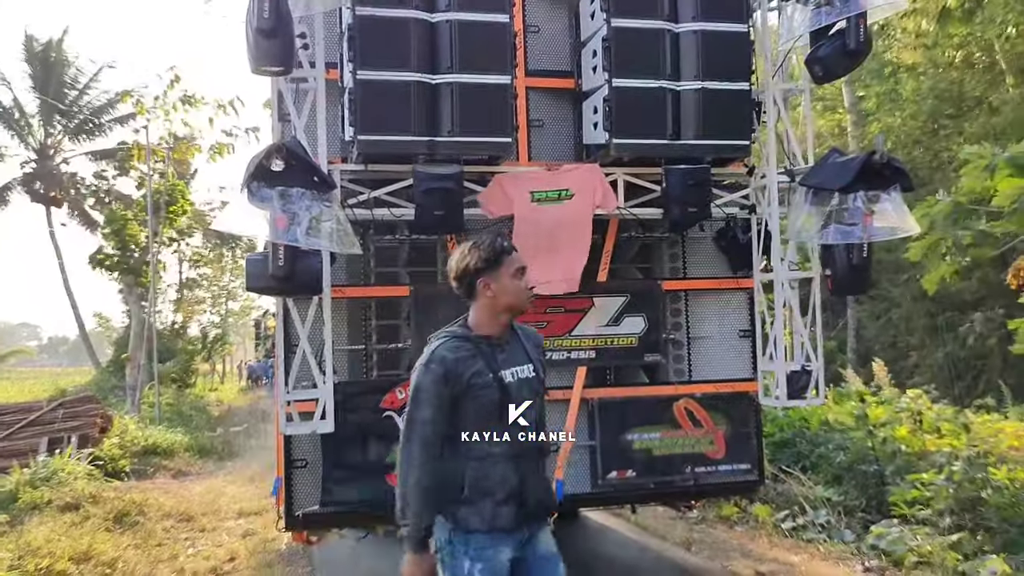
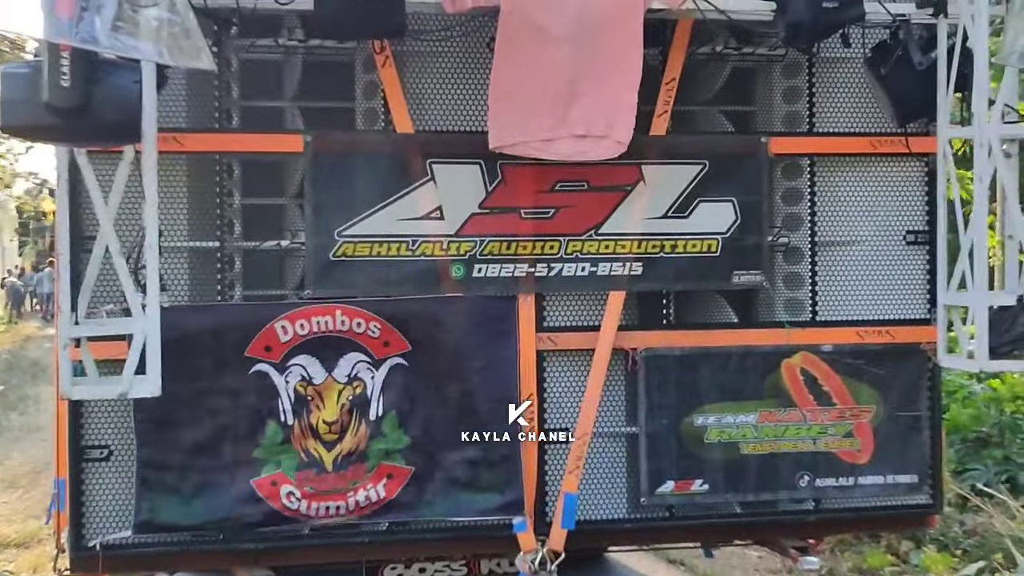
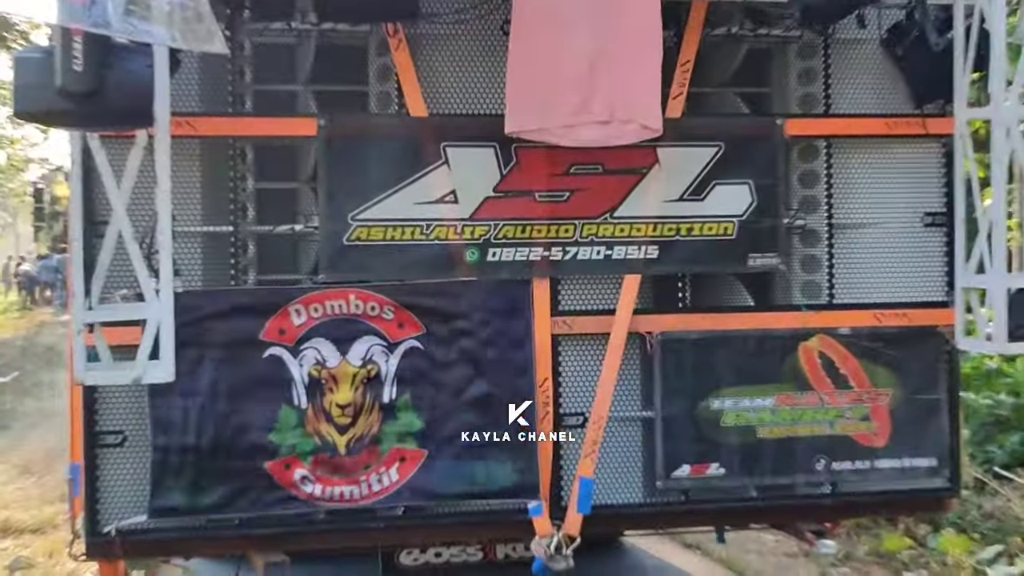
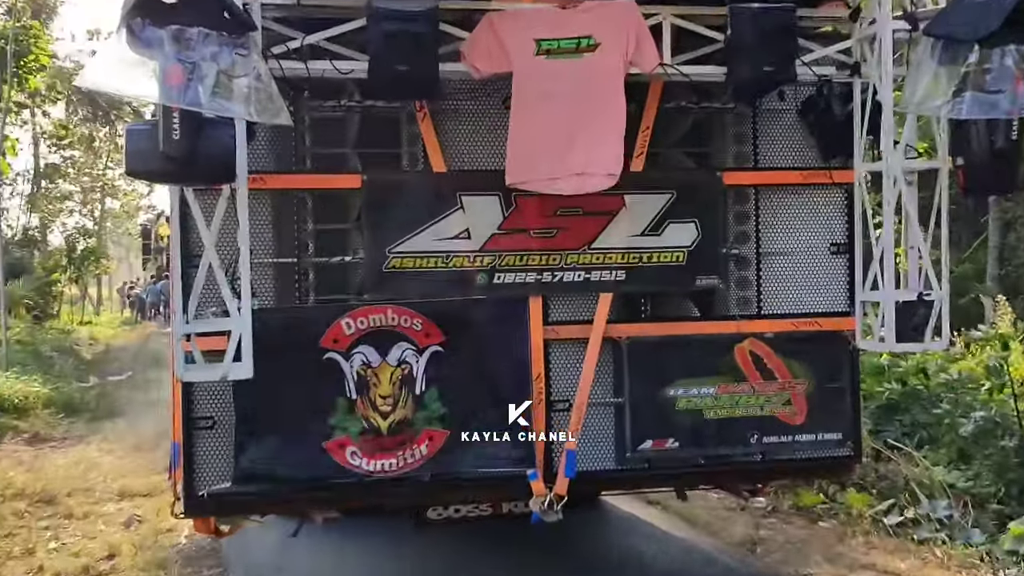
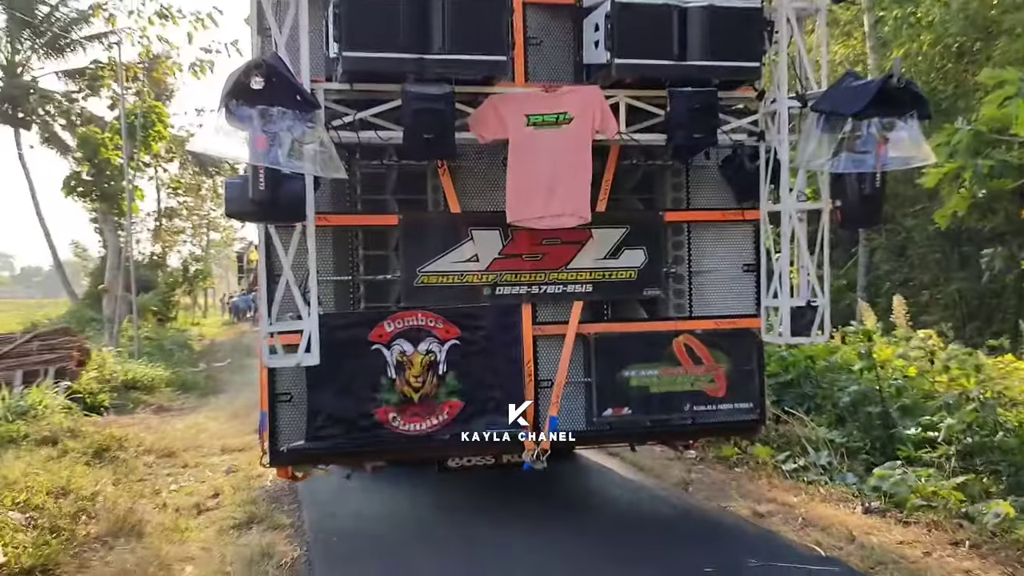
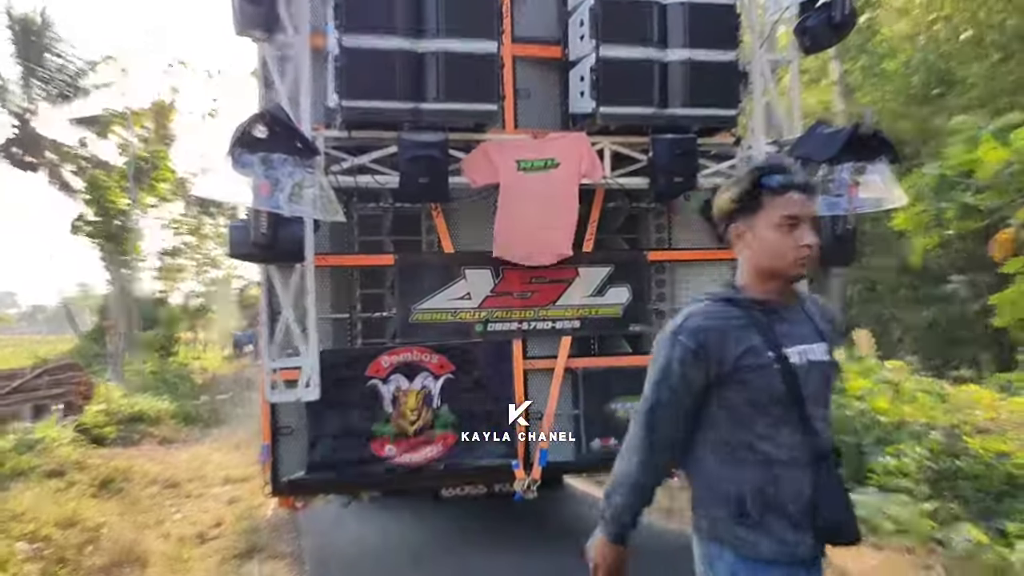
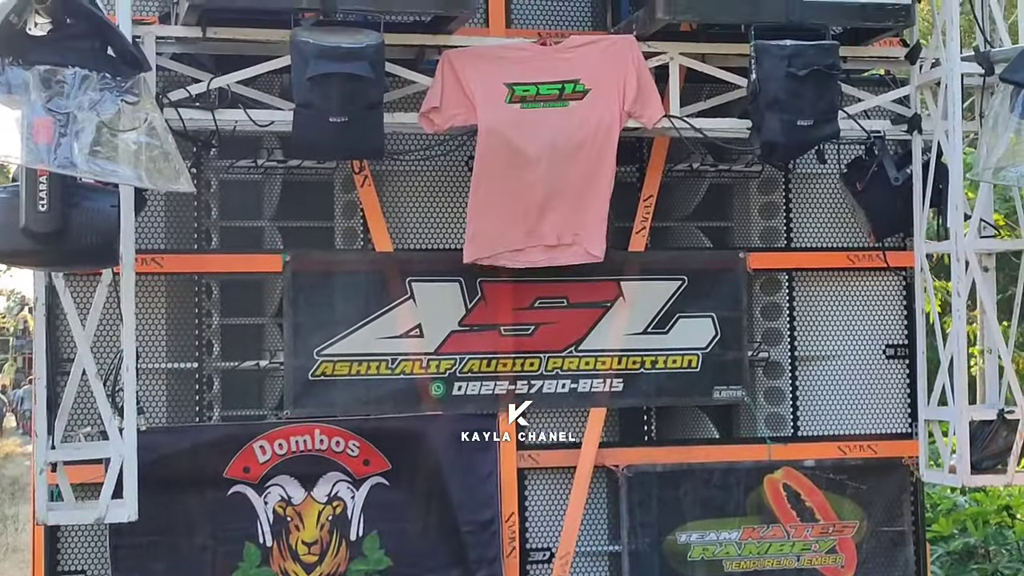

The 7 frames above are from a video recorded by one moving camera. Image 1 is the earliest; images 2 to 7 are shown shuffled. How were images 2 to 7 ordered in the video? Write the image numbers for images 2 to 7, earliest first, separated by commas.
6, 5, 4, 3, 2, 7
